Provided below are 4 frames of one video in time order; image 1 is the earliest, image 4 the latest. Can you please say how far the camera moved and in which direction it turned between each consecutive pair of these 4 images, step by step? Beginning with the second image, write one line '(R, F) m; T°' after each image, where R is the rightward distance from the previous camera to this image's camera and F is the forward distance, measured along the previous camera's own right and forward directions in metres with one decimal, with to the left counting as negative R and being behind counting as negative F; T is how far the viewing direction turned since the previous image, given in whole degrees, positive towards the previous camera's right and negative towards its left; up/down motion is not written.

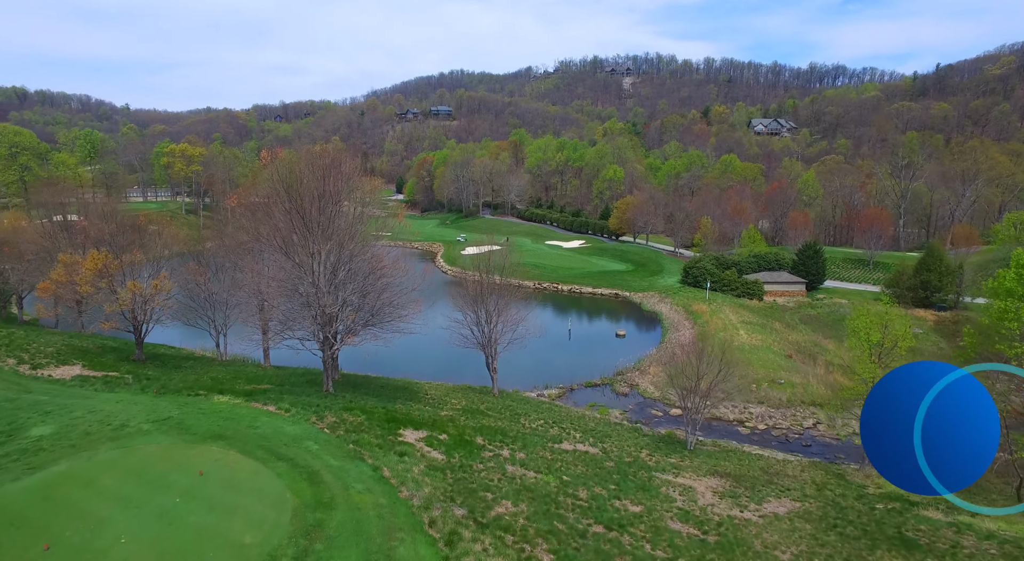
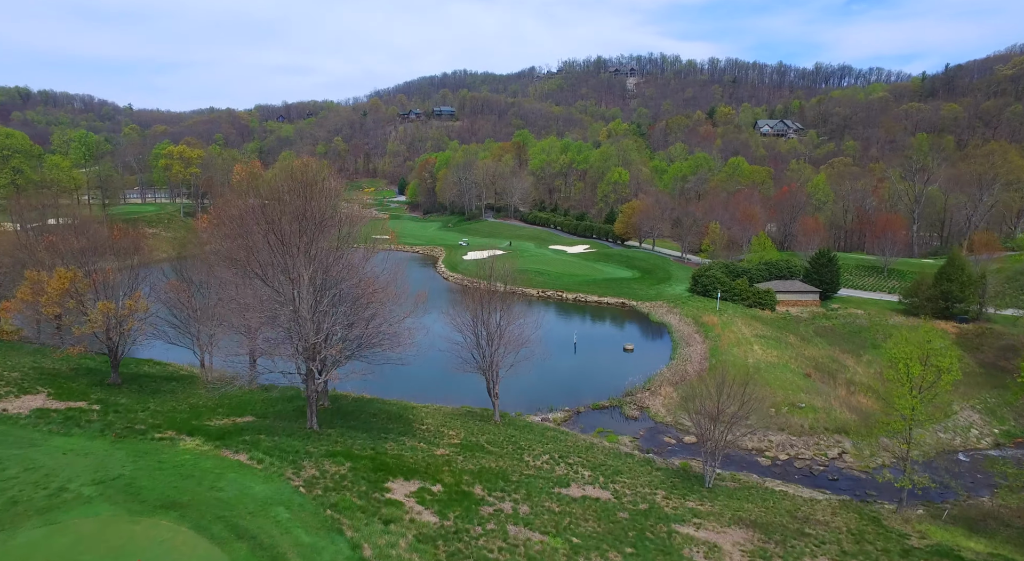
(0.0, +1.4) m; 0°
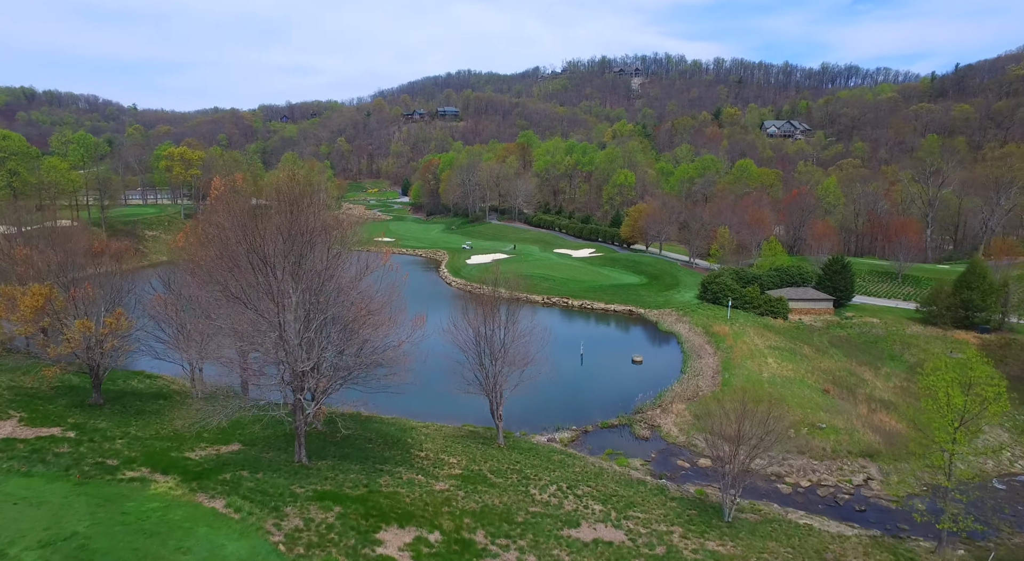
(0.0, +1.1) m; 0°
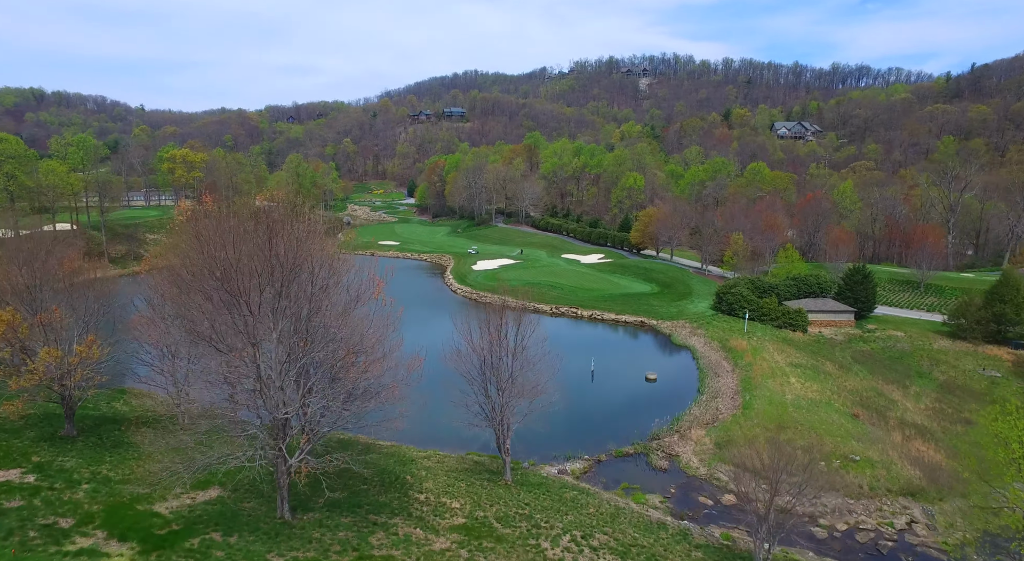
(-0.1, +1.5) m; -1°
